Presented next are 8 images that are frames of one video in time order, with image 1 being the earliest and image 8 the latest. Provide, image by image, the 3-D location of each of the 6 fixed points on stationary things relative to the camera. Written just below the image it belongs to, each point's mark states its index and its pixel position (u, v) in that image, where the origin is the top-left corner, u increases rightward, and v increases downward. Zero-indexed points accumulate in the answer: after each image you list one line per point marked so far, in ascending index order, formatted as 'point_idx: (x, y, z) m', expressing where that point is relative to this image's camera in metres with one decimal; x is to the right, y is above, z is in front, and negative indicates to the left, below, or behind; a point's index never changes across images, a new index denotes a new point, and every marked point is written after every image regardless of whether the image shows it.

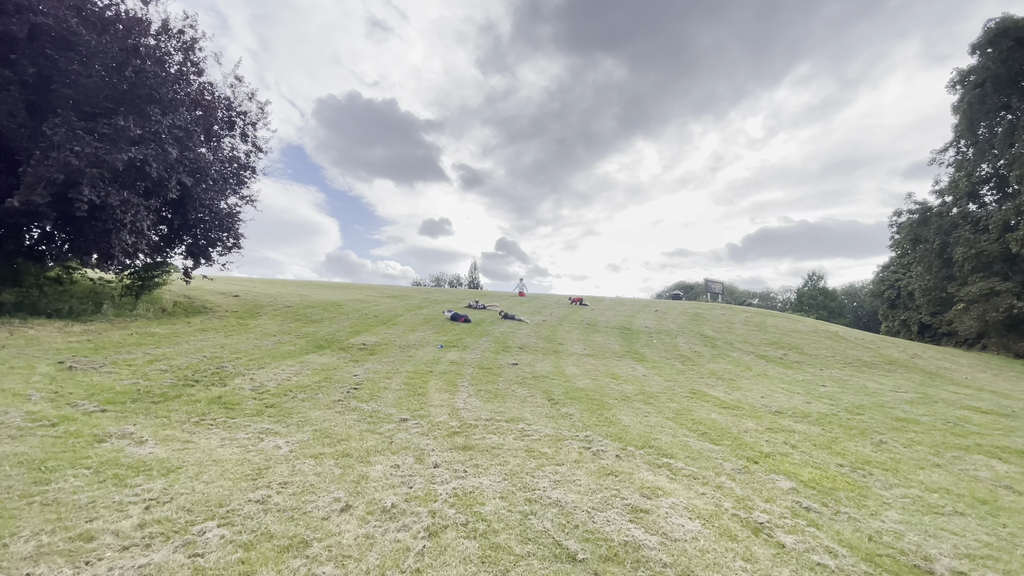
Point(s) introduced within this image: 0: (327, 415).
0: (-3.0, -2.1, +7.7) m
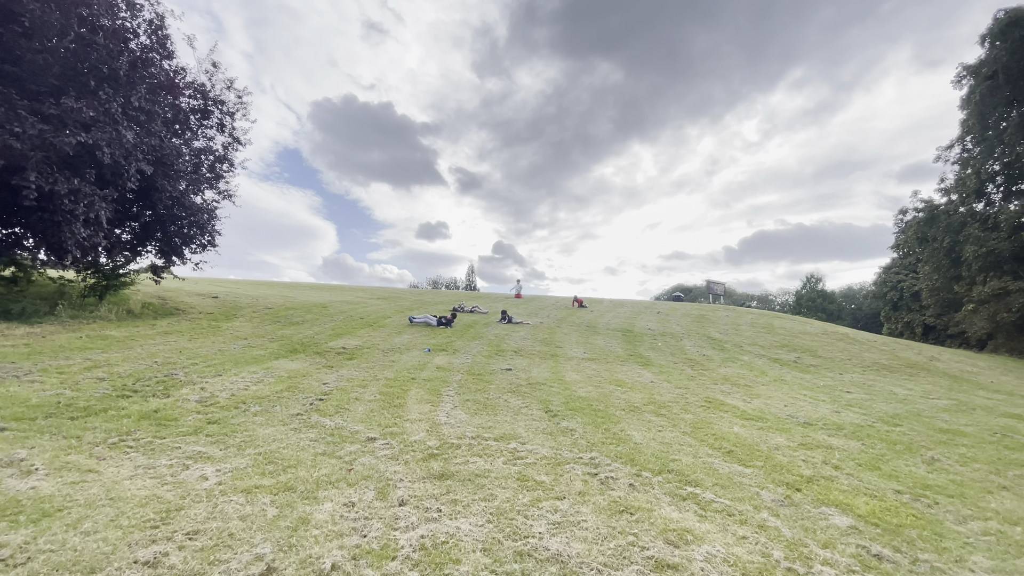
0: (-3.1, -2.0, +6.4) m
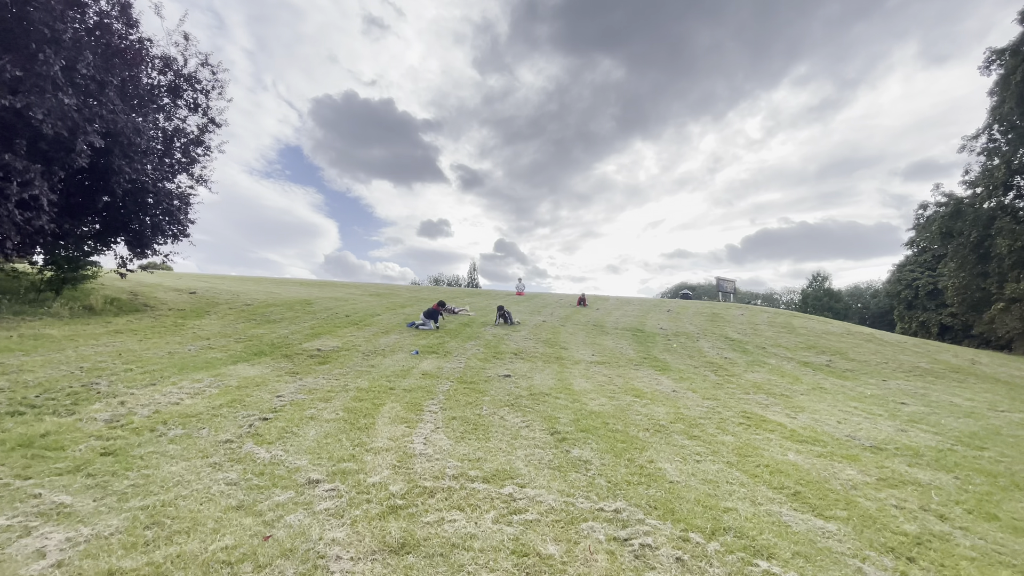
0: (-3.2, -1.8, +4.8) m
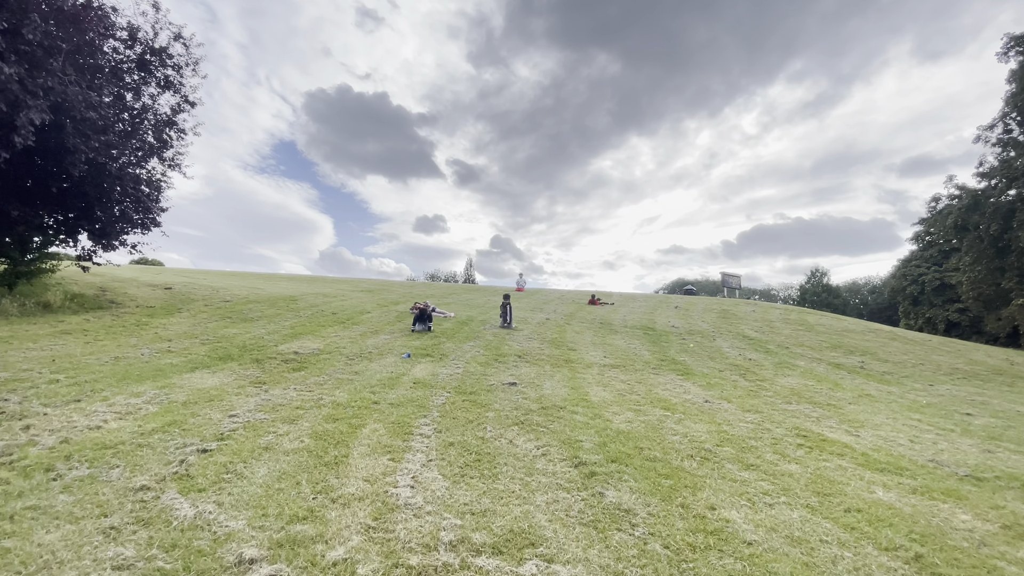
0: (-3.0, -1.7, +3.3) m
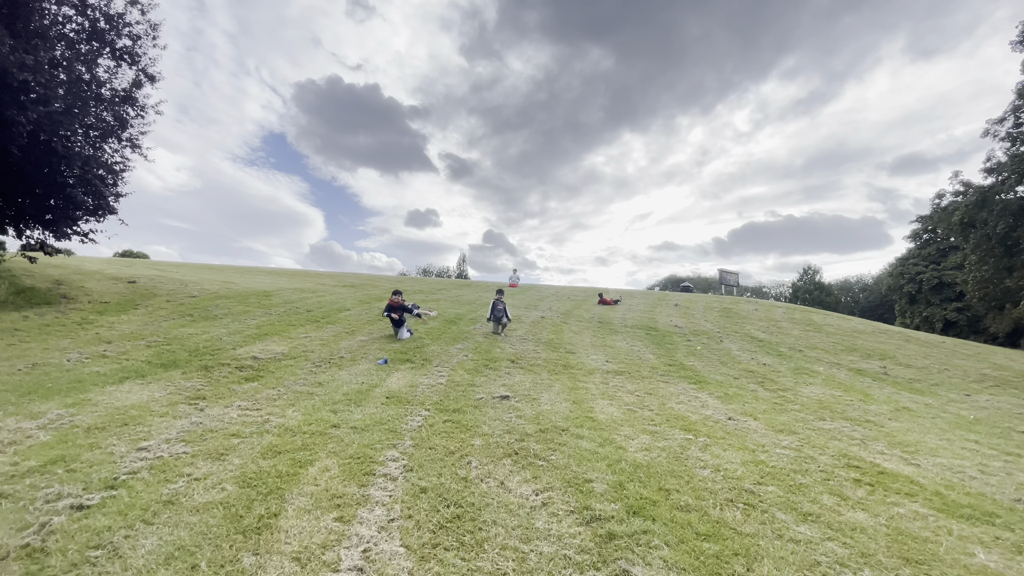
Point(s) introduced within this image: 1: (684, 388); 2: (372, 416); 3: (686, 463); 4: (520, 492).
0: (-3.1, -1.7, +2.0) m
1: (+3.3, -1.9, +9.3) m
2: (-1.8, -1.6, +6.2) m
3: (+2.0, -2.0, +5.4) m
4: (+0.1, -1.9, +4.4) m
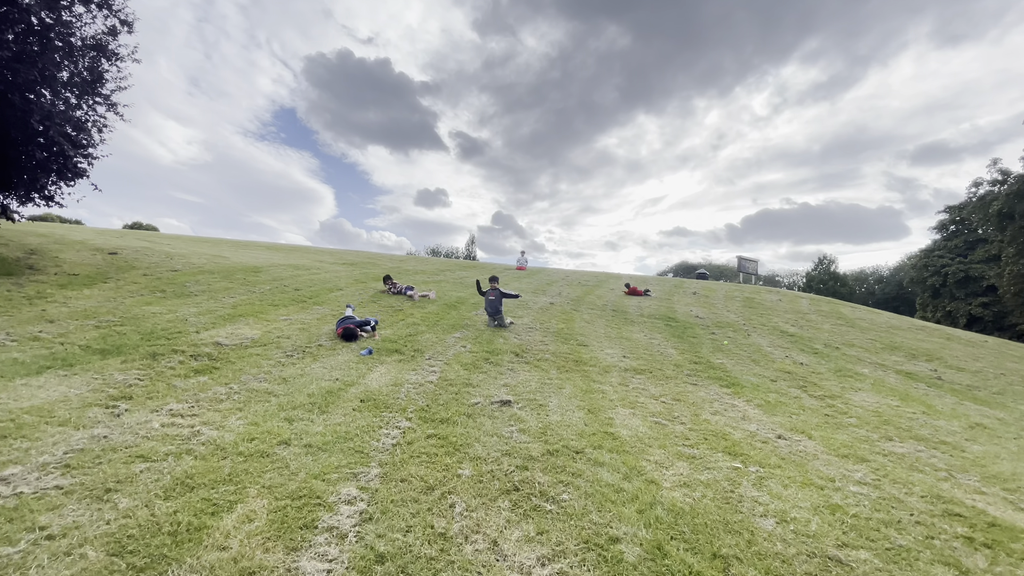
0: (-3.1, -1.6, +0.7) m
1: (+3.4, -1.7, +8.0) m
2: (-1.8, -1.4, +4.9) m
3: (+2.0, -1.9, +4.1) m
4: (0.0, -1.8, +3.1) m
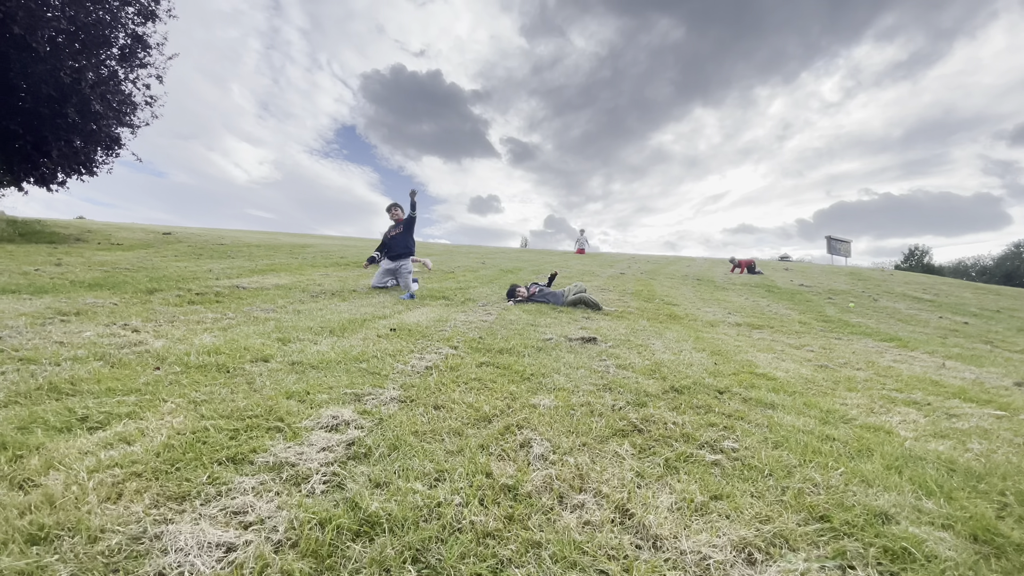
0: (-2.9, -0.6, -0.7) m
1: (+4.4, -0.7, +5.8) m
2: (-1.1, -0.4, +3.3) m
3: (+2.5, -0.8, +2.1) m
4: (+0.5, -0.7, +1.3) m
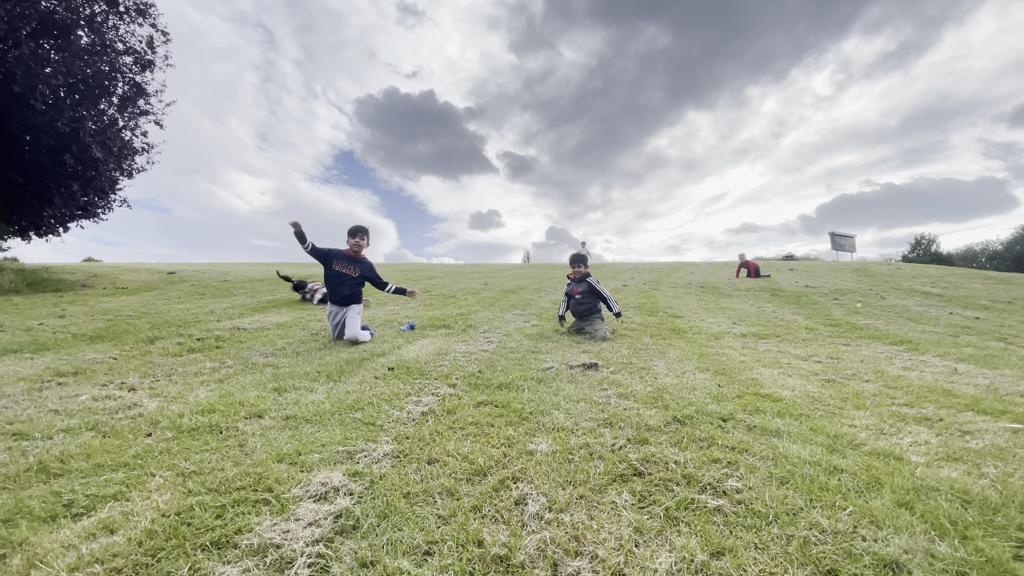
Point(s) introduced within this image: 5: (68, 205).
0: (-3.0, -0.9, -0.7) m
1: (+4.4, -0.7, +5.6) m
2: (-1.2, -0.7, +3.3) m
3: (+2.5, -0.9, +2.0) m
4: (+0.5, -0.9, +1.3) m
5: (-10.7, +2.0, +11.6) m
